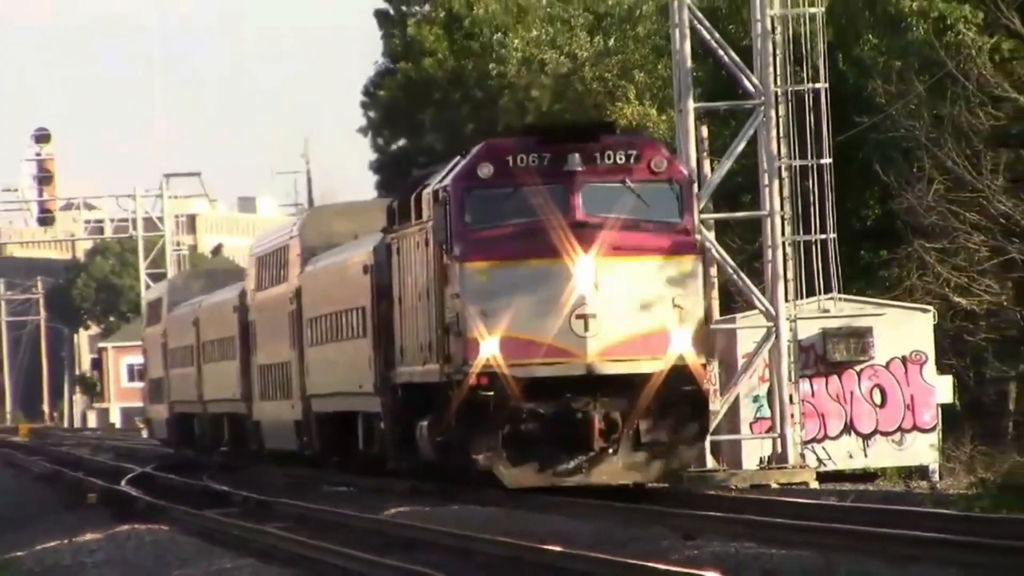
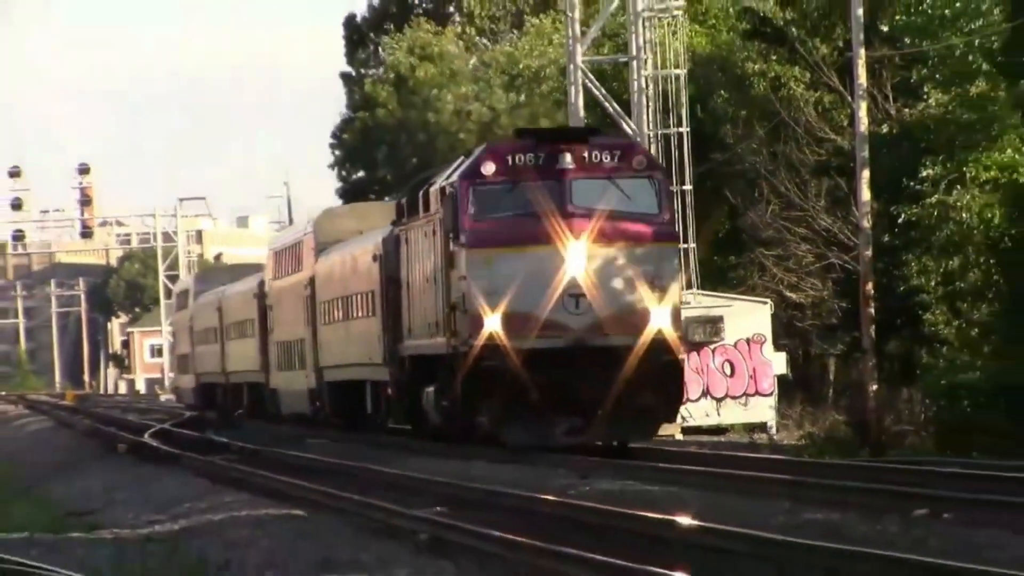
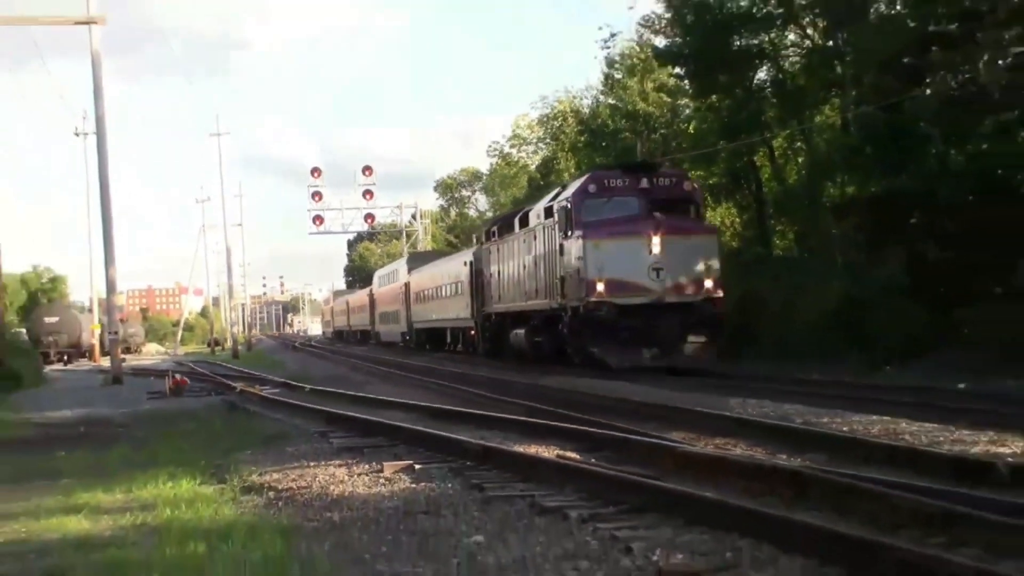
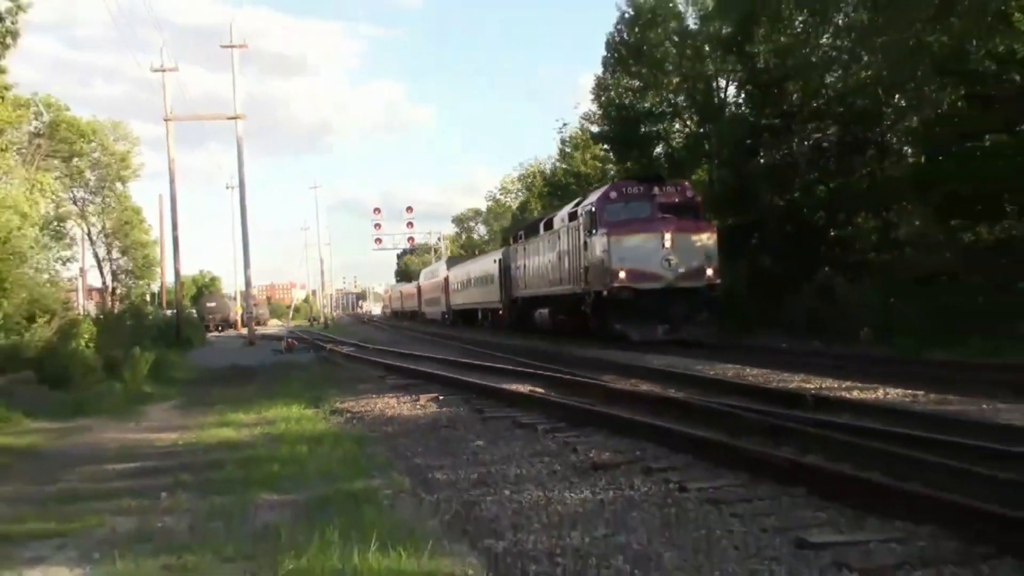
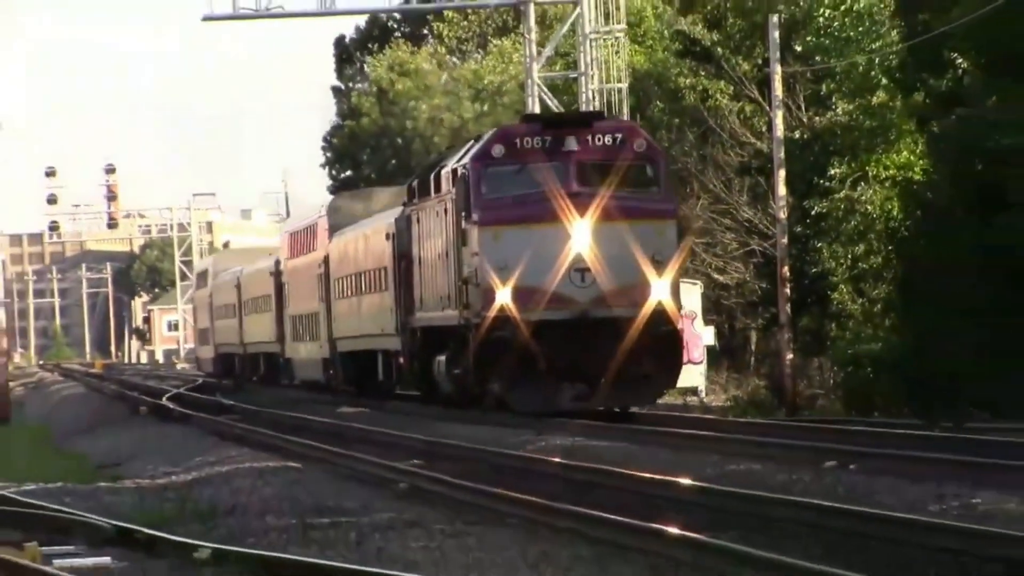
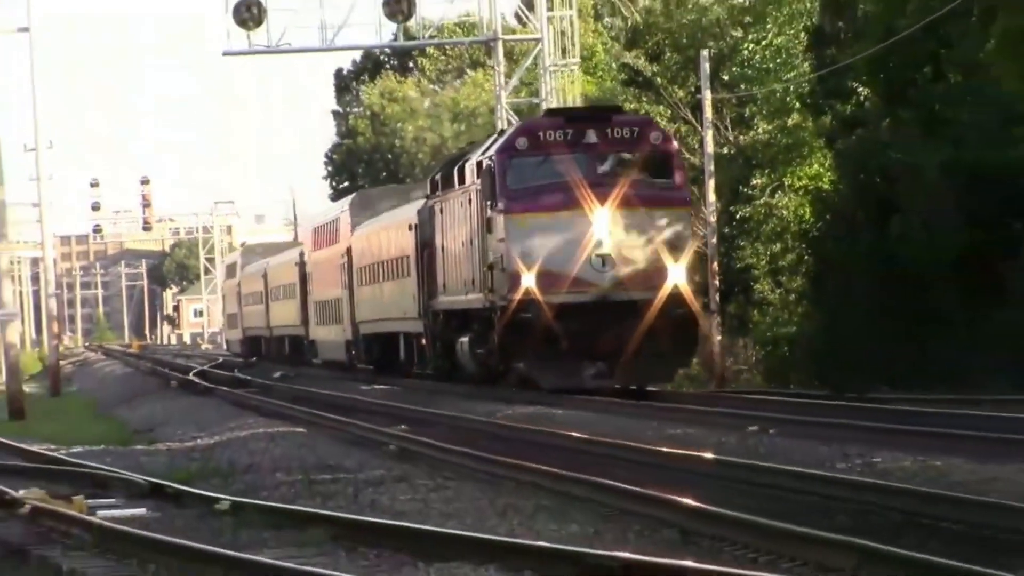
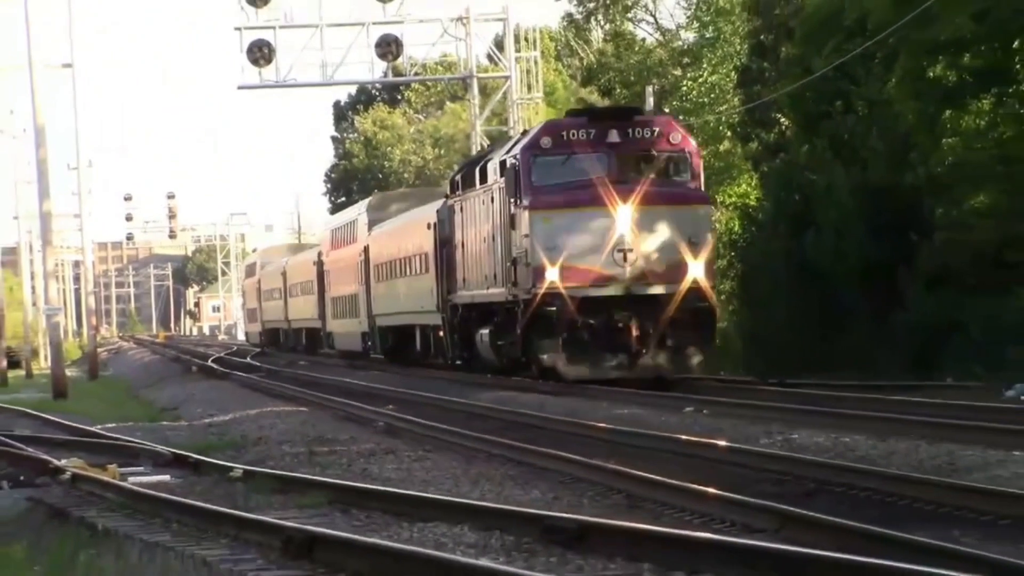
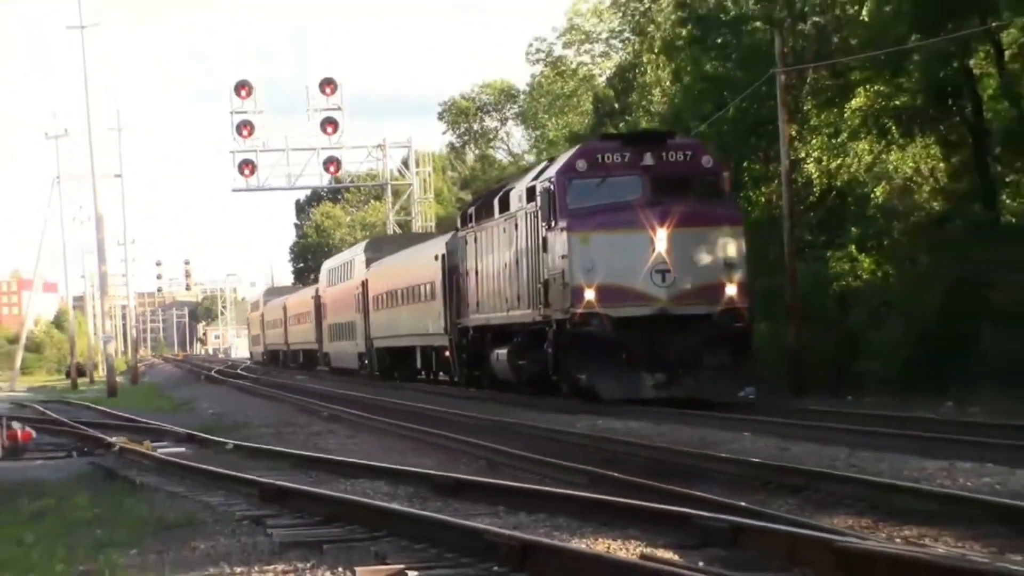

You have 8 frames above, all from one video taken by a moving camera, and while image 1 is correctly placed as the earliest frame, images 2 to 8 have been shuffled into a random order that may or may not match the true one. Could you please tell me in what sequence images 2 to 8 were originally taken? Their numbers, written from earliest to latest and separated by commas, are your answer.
2, 5, 6, 7, 8, 3, 4
